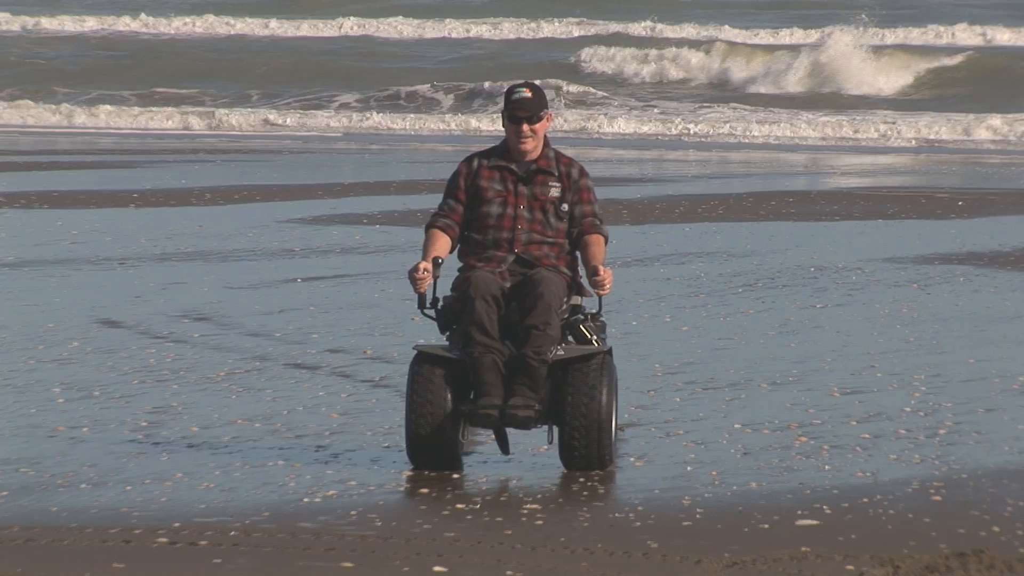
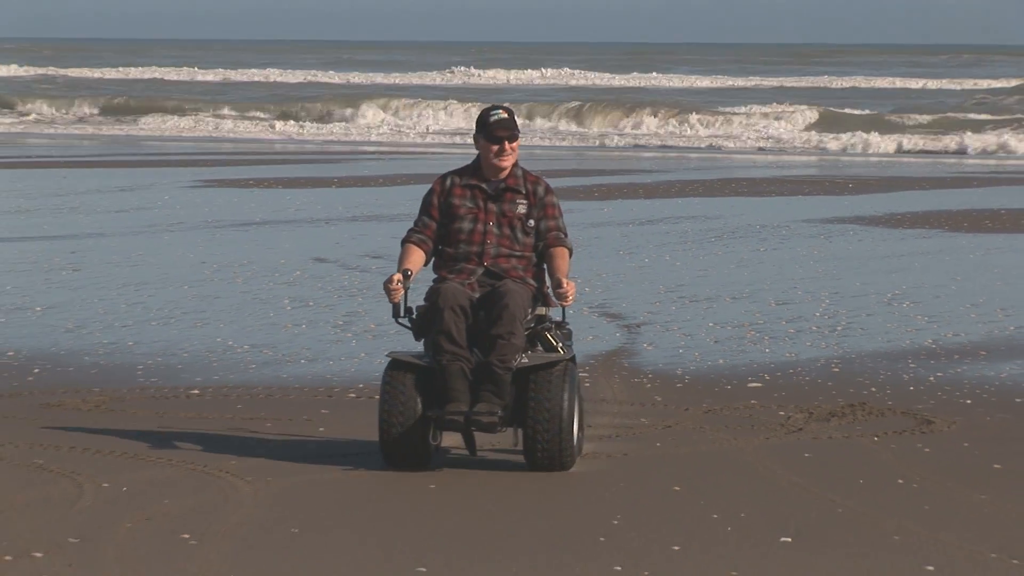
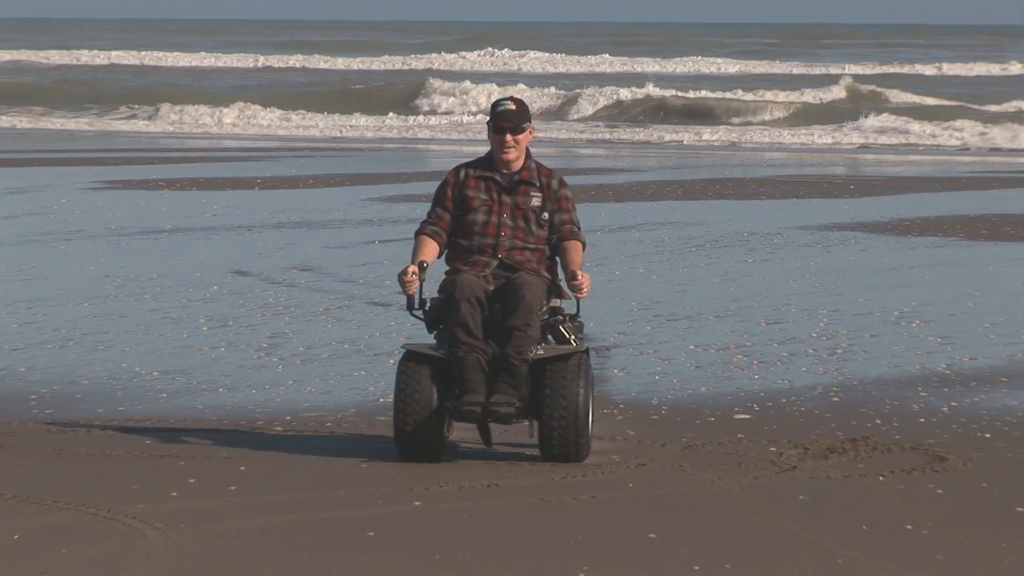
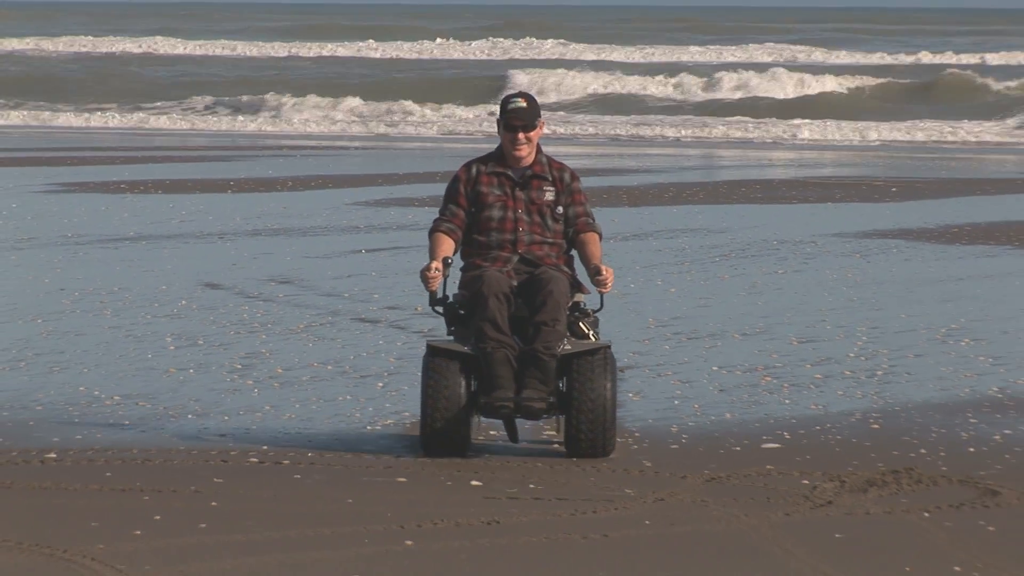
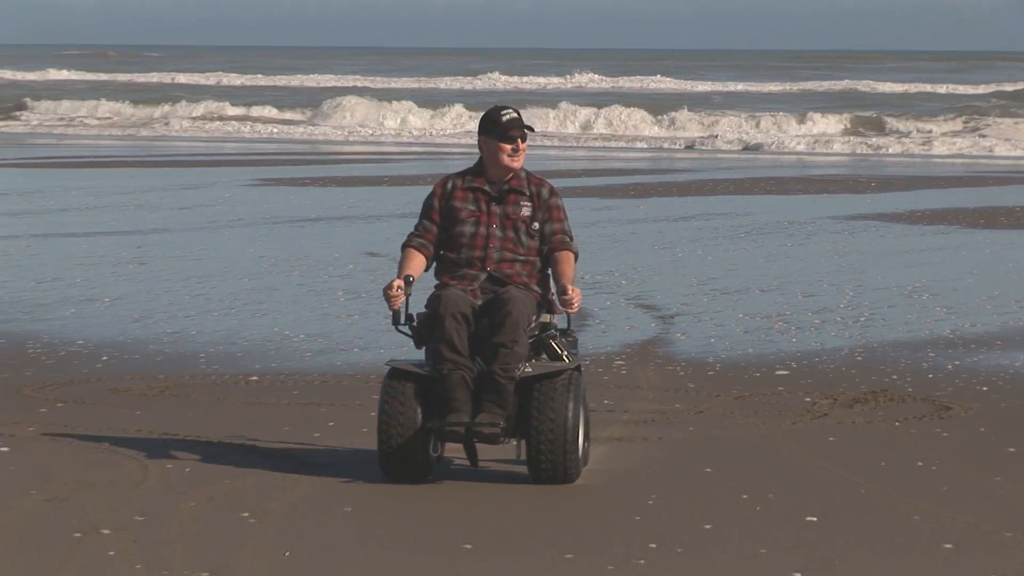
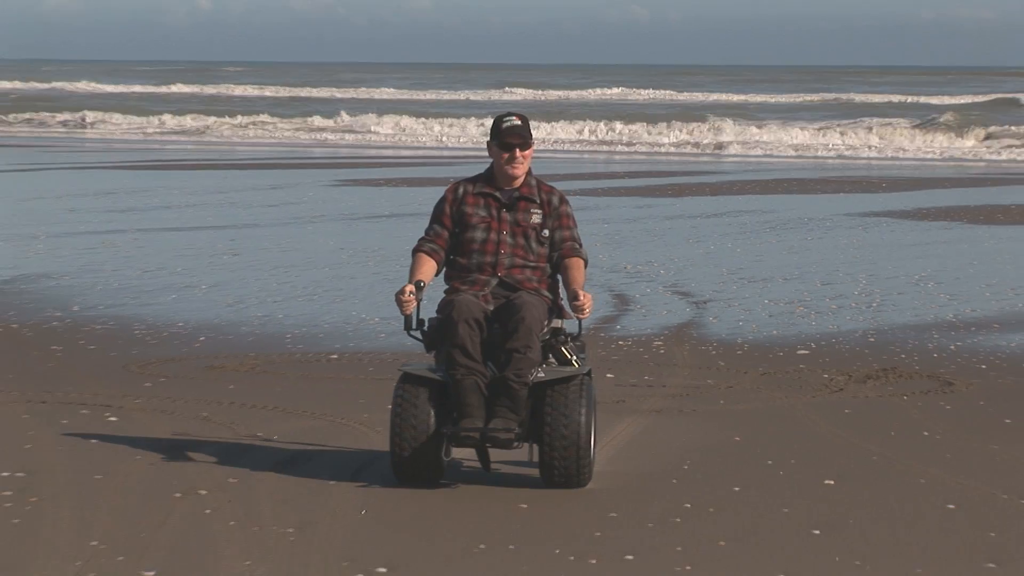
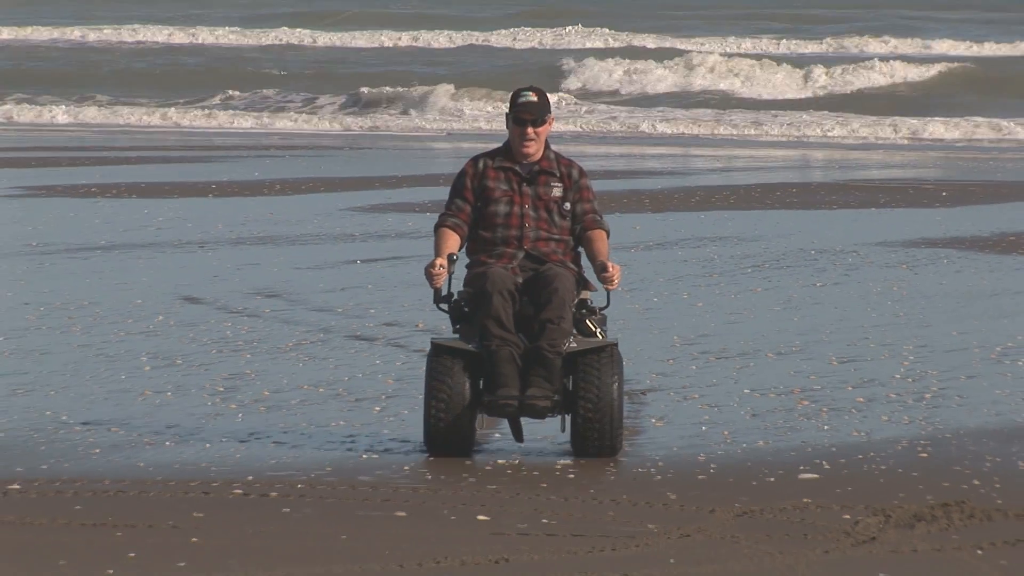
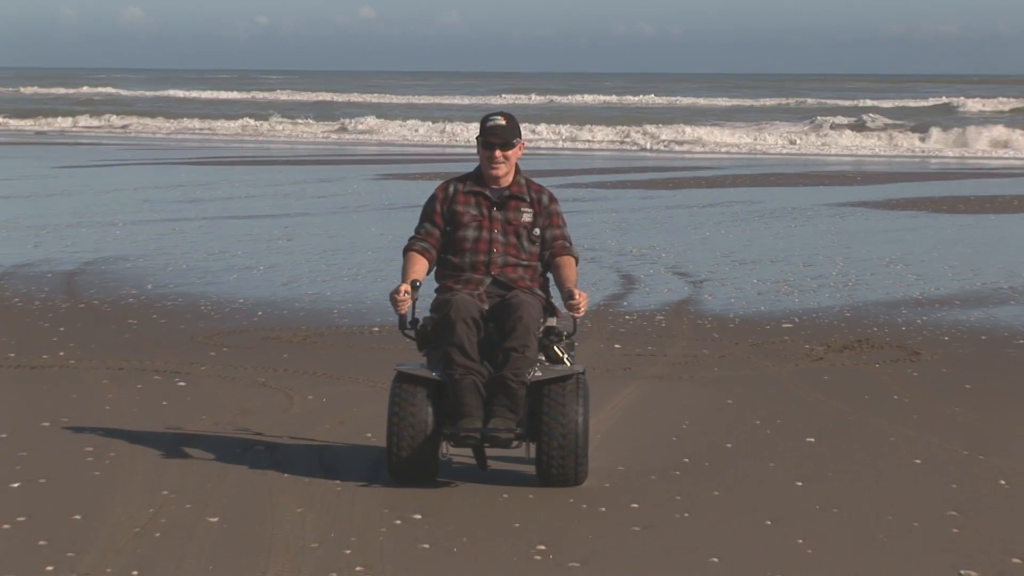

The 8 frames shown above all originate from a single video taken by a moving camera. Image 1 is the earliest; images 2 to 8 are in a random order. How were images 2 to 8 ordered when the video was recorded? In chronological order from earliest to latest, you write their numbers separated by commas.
7, 4, 3, 2, 5, 6, 8
